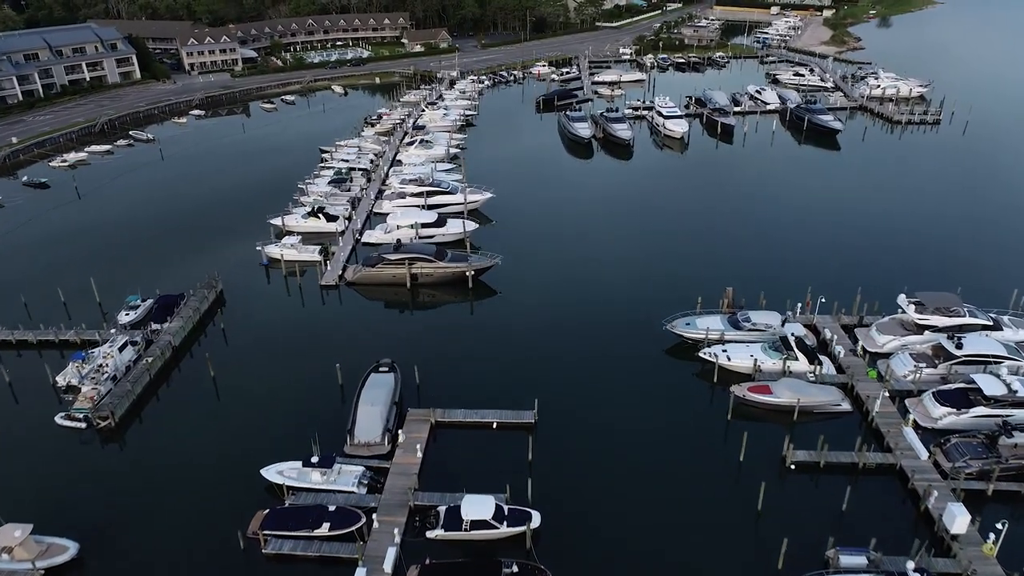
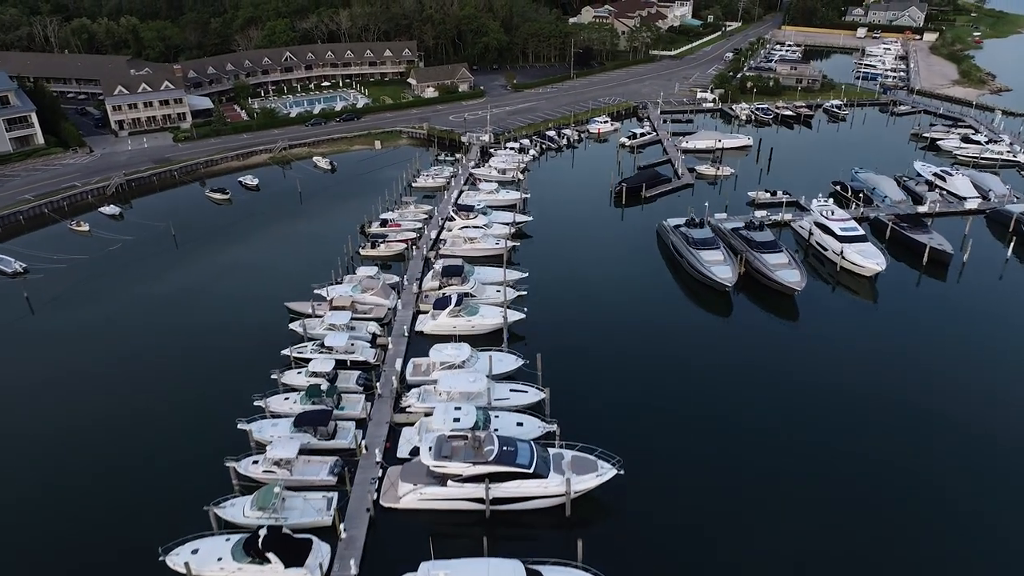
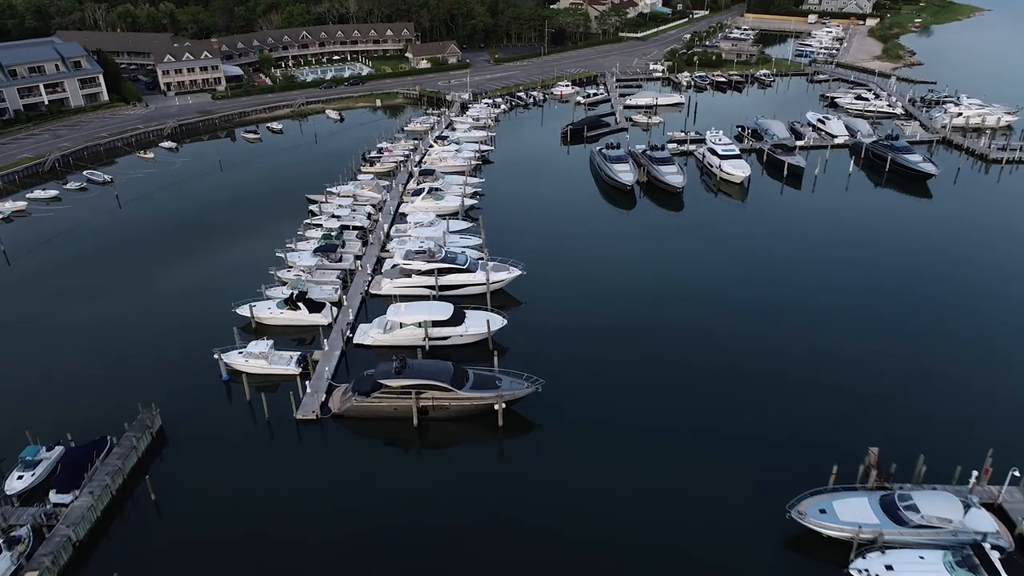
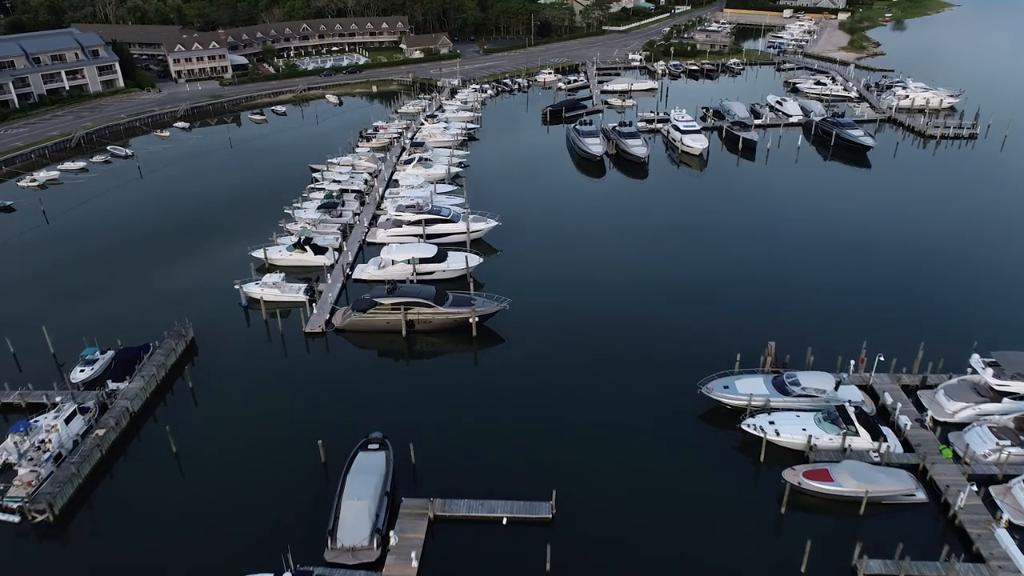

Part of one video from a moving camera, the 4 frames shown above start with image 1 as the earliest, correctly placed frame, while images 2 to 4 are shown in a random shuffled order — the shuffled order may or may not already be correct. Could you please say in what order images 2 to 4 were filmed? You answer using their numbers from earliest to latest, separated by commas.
4, 3, 2
